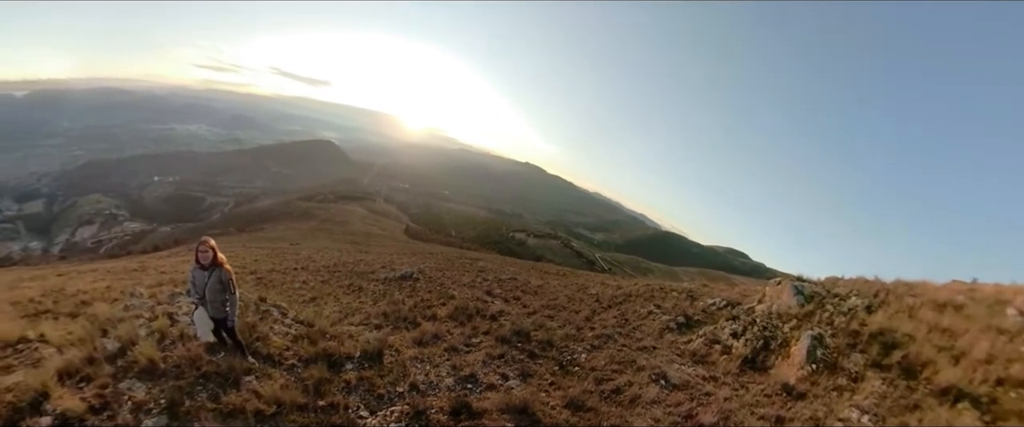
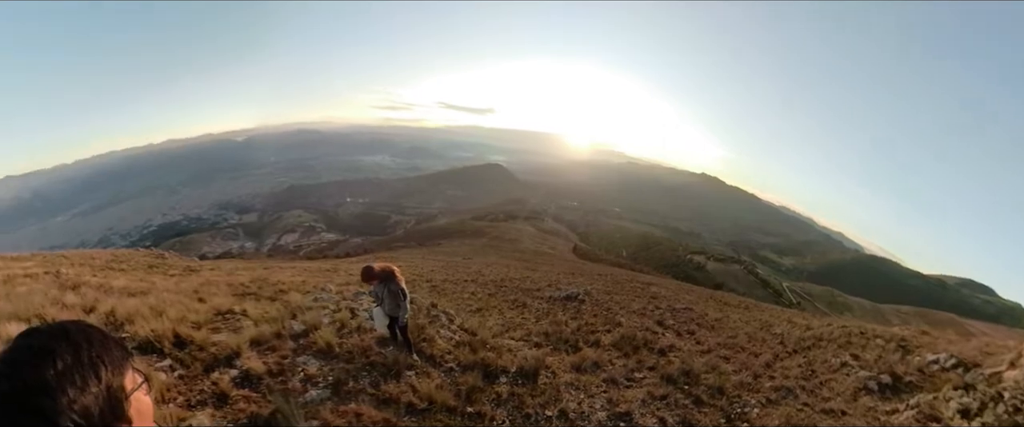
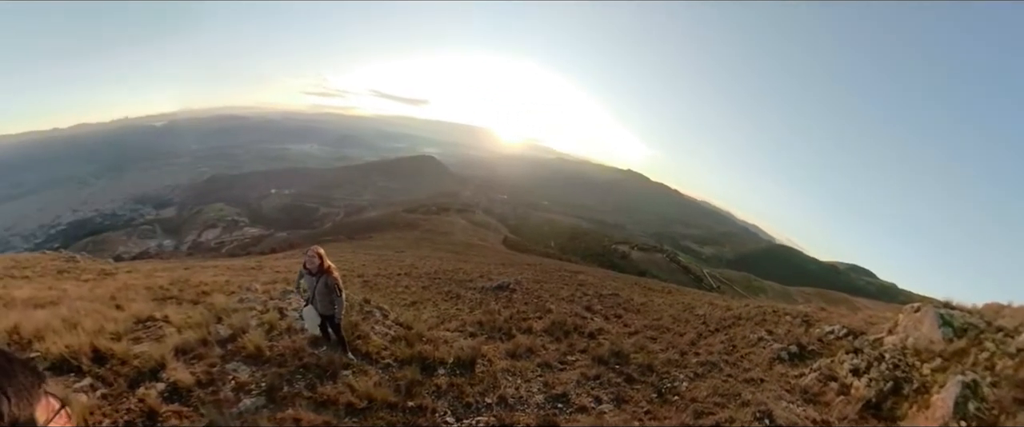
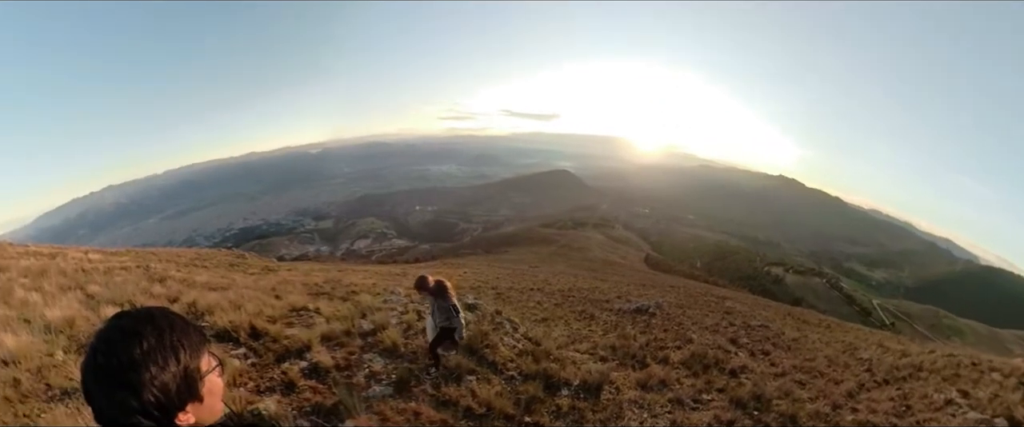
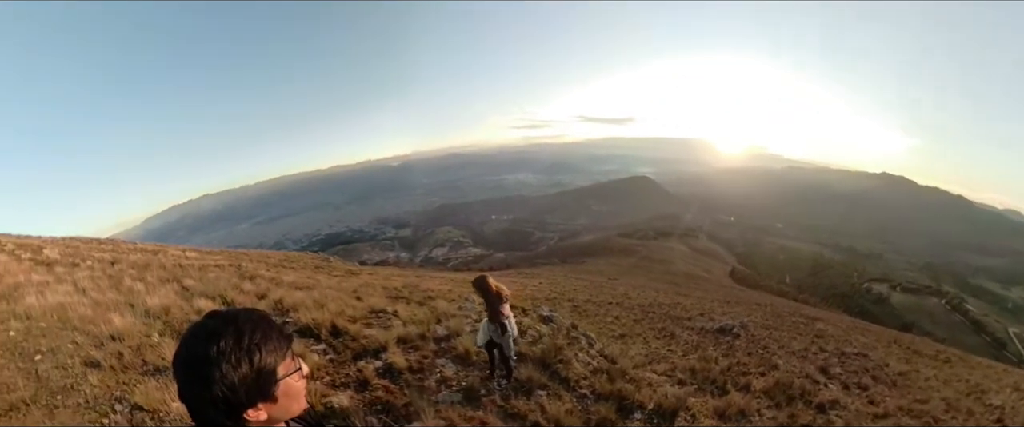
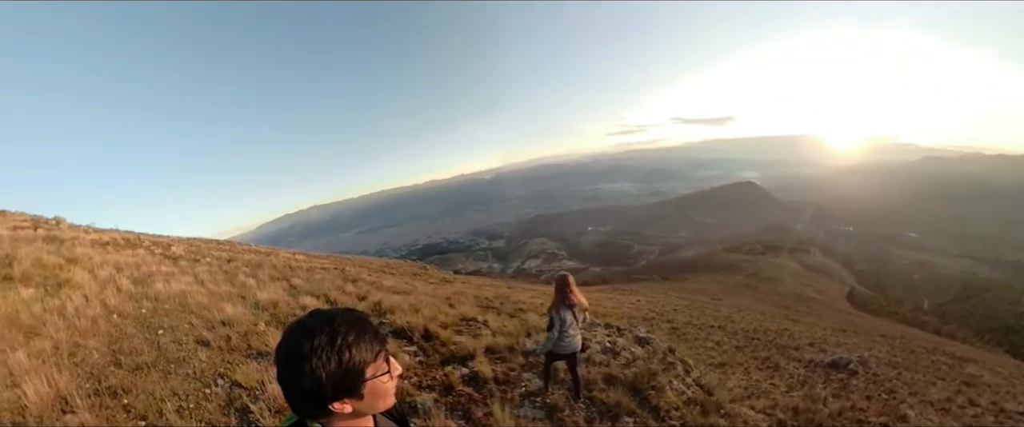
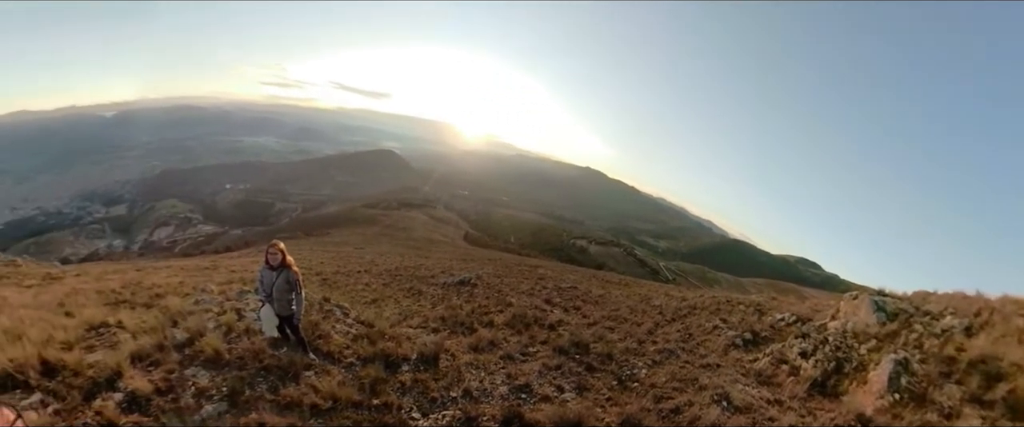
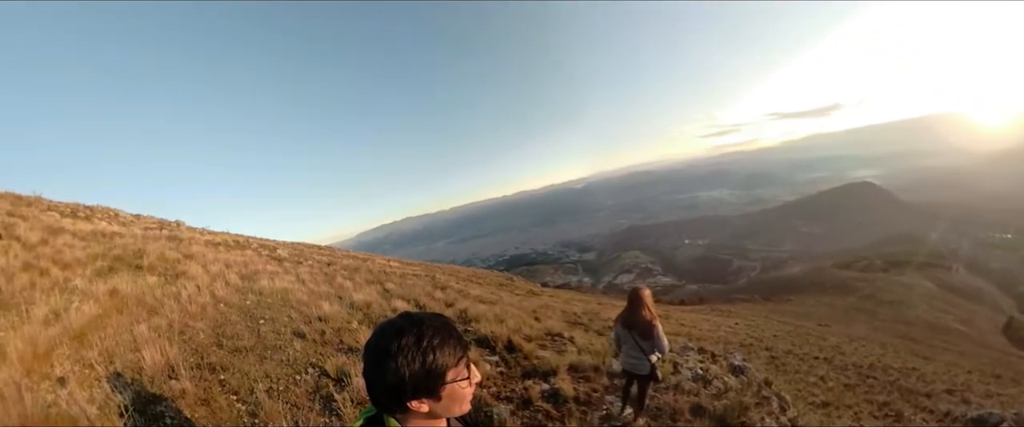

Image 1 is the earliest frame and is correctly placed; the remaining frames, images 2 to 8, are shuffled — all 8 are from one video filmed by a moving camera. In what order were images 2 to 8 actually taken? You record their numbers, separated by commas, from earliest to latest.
7, 3, 2, 4, 5, 6, 8
